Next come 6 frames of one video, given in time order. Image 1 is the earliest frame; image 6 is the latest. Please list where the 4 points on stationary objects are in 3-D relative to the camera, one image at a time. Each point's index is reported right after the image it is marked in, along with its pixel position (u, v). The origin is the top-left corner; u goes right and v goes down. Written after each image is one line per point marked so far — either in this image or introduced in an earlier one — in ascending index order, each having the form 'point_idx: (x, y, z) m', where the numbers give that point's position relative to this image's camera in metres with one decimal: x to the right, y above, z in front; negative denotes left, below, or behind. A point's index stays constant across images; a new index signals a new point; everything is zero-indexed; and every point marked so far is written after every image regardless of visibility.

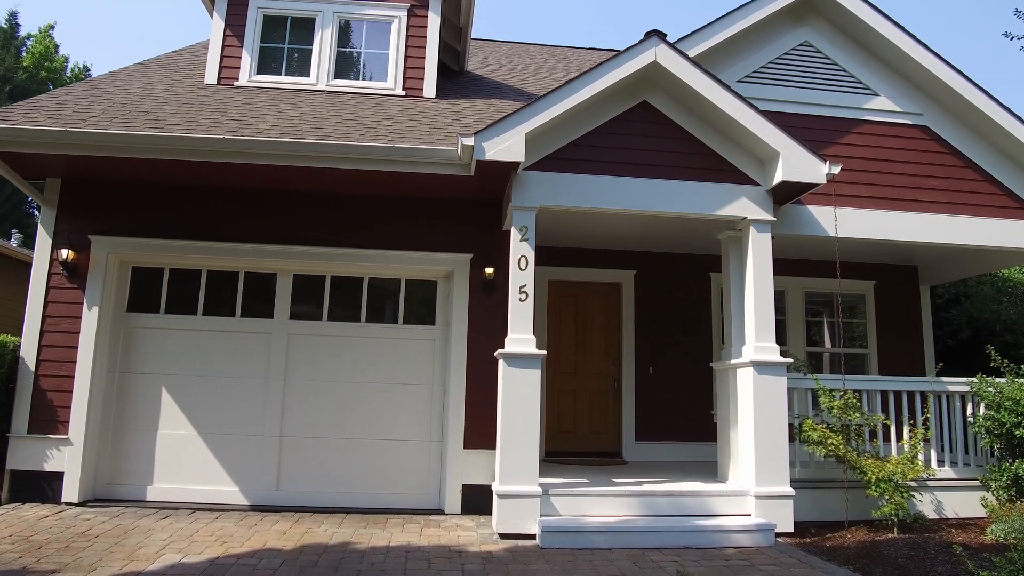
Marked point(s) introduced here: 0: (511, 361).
0: (0.0, -0.5, +5.3) m
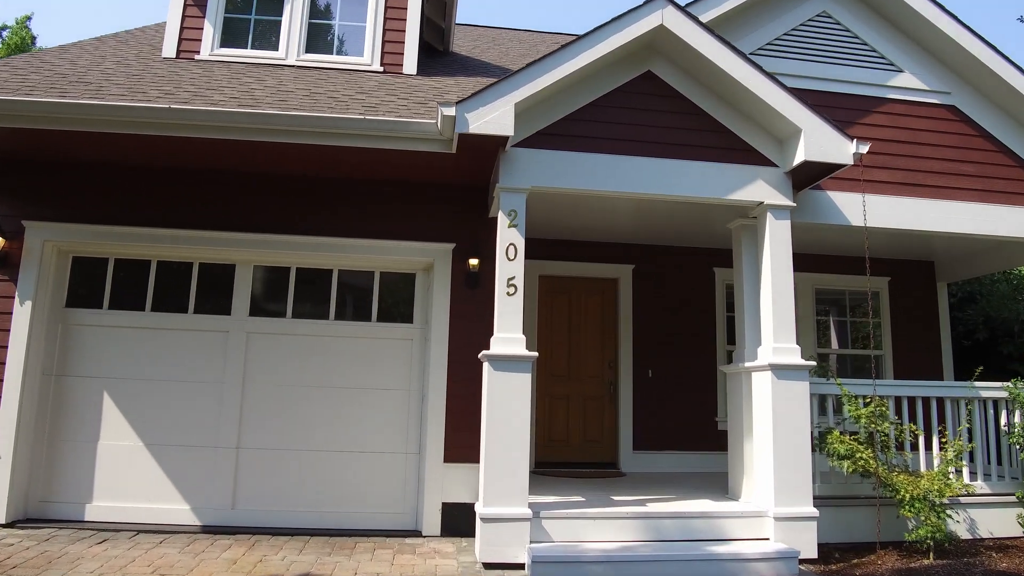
0: (-0.1, -0.4, +4.6) m
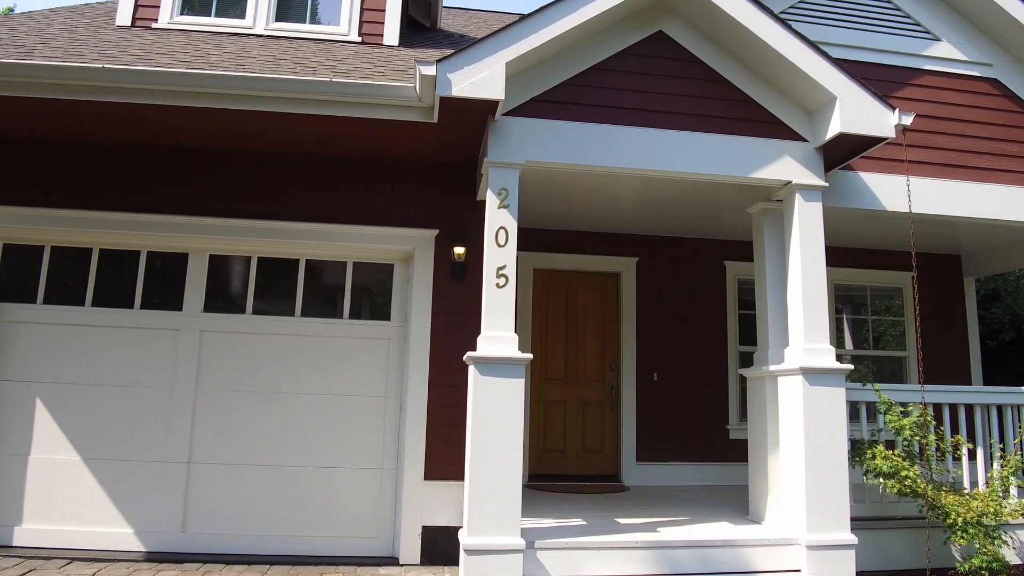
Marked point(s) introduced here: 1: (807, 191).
0: (-0.1, -0.4, +3.9) m
1: (+1.5, +0.5, +4.5) m
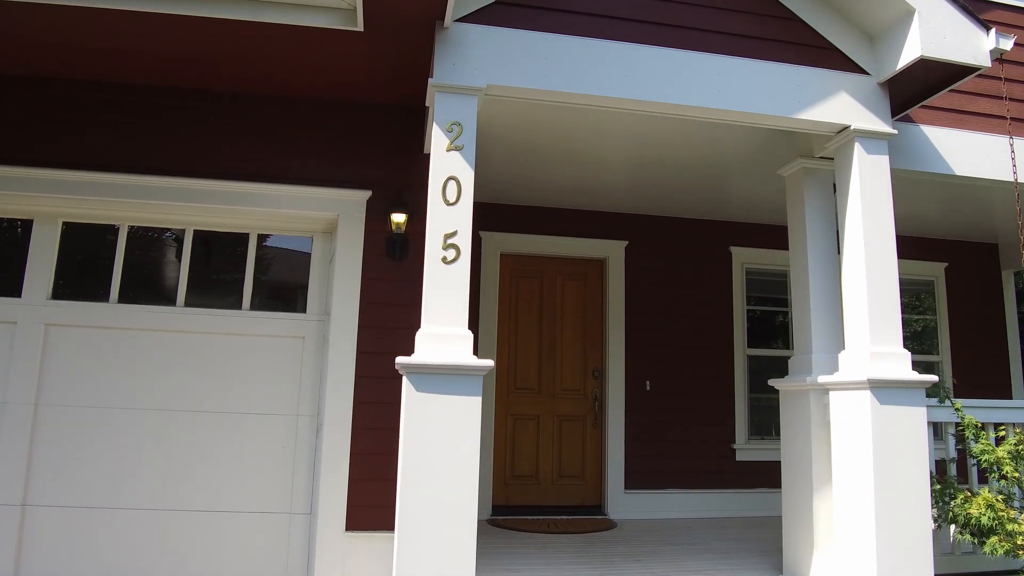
0: (-0.3, -0.3, +2.7) m
1: (+1.4, +0.6, +3.3) m
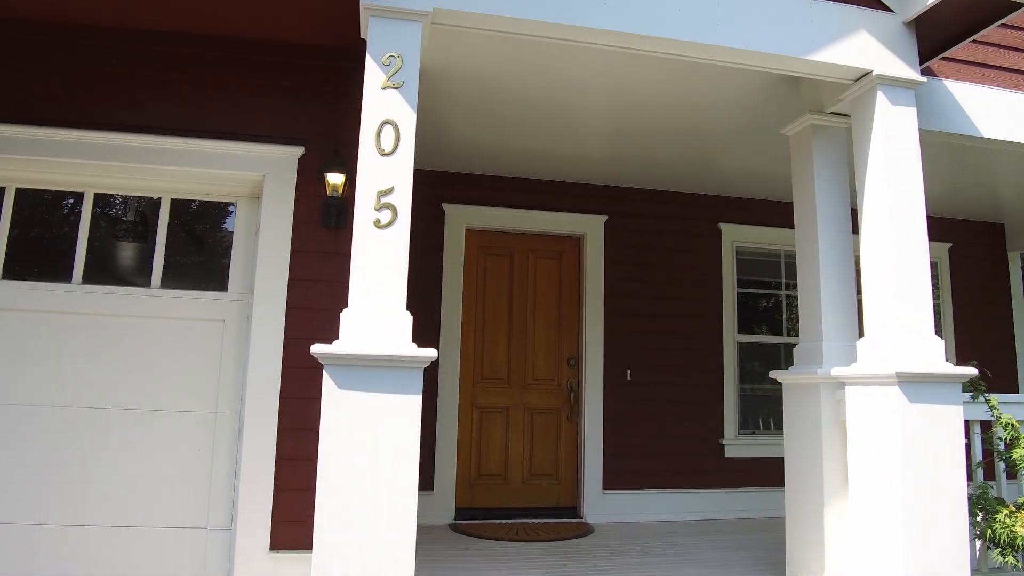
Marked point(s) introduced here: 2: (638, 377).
0: (-0.4, -0.2, +2.1) m
1: (+1.2, +0.6, +2.8) m
2: (+0.7, -0.5, +5.0) m
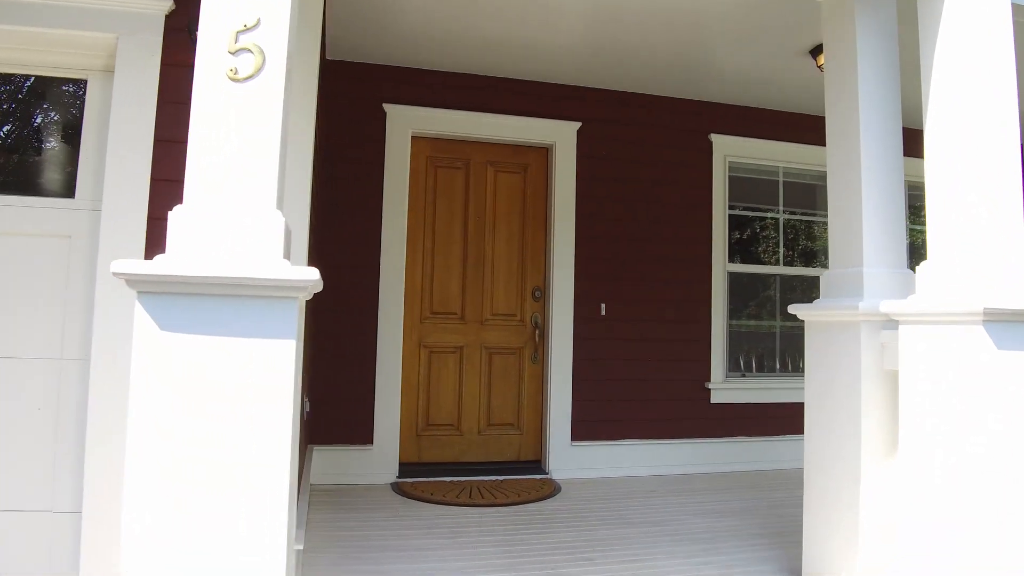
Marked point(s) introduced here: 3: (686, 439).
0: (-0.5, 0.0, +1.4) m
1: (+1.1, +0.9, +2.1) m
2: (+0.5, -0.1, +4.3) m
3: (+0.9, -0.8, +4.3) m
